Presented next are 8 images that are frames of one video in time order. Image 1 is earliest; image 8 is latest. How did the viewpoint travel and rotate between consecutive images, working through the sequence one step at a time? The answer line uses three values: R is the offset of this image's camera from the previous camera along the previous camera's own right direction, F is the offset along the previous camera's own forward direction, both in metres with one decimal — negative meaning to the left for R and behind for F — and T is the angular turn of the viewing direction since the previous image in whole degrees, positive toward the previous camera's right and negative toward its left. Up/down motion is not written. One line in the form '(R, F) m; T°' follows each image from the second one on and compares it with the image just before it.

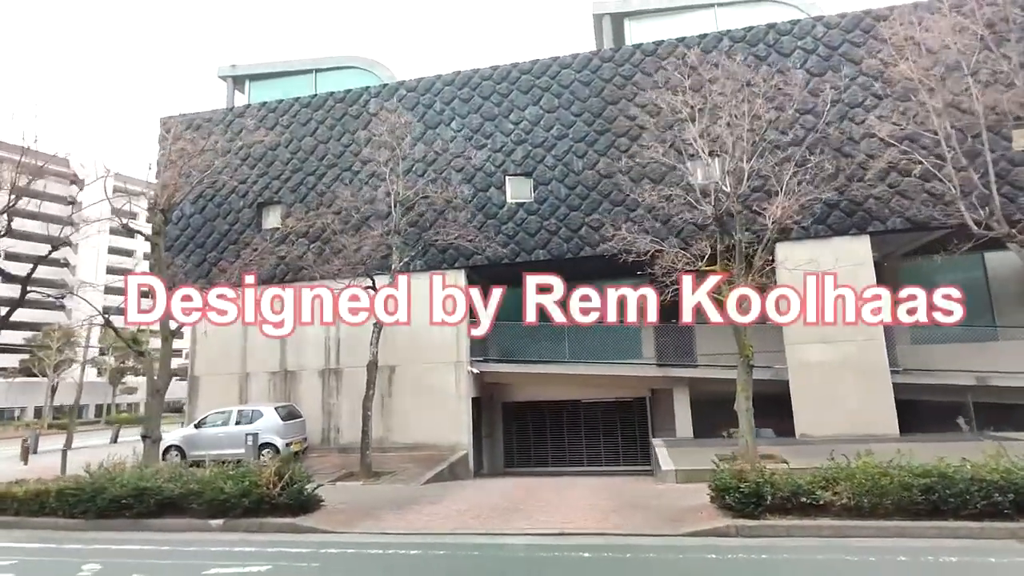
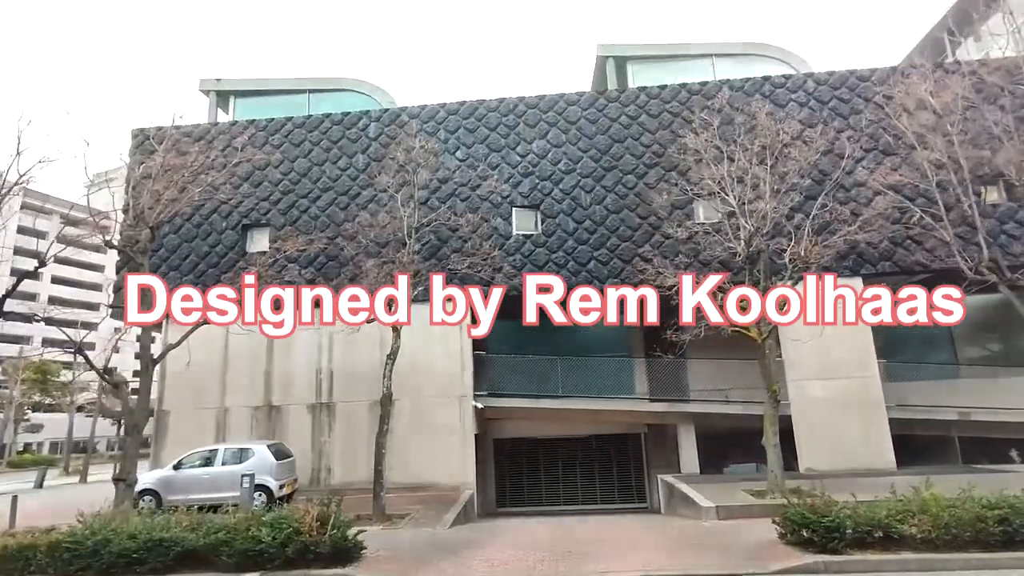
(-2.3, +0.4) m; +7°
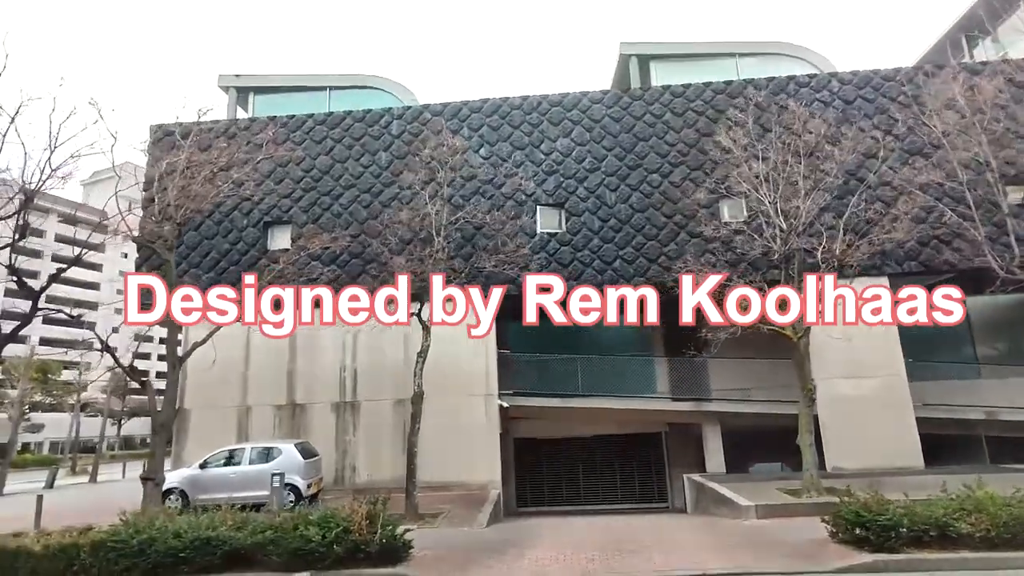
(-0.9, +0.1) m; 0°
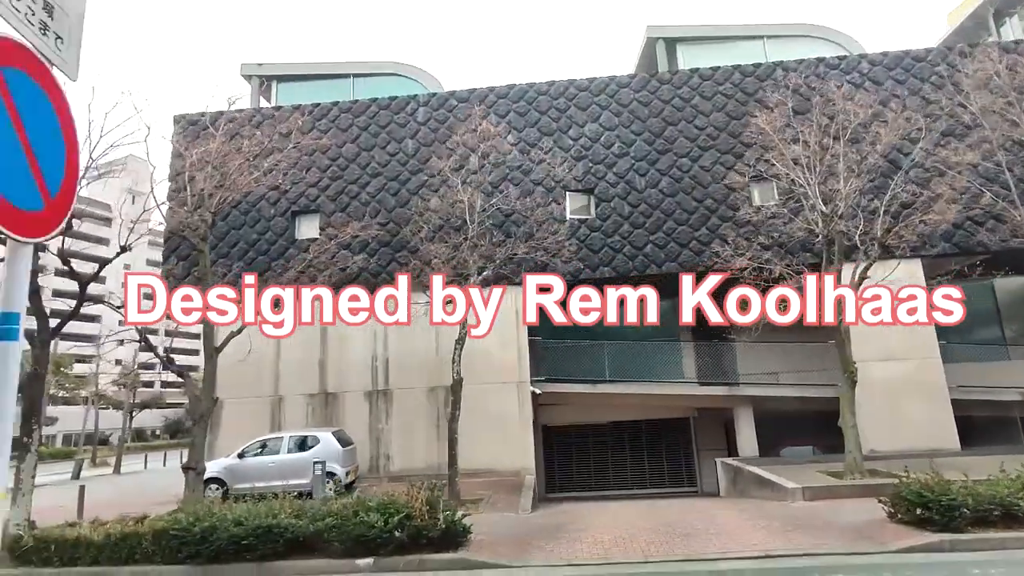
(-0.9, 0.0) m; 0°
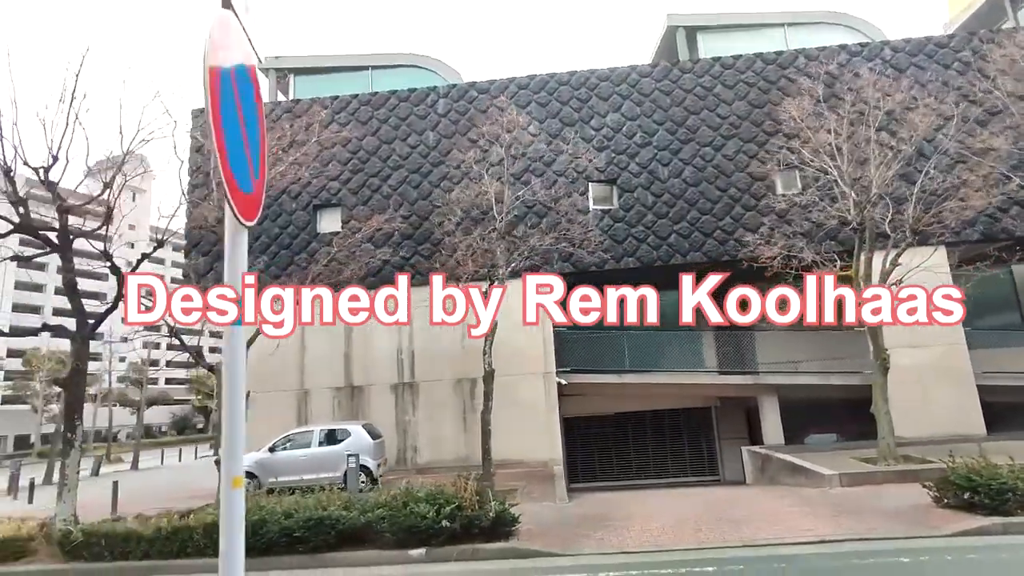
(-0.8, 0.0) m; 0°
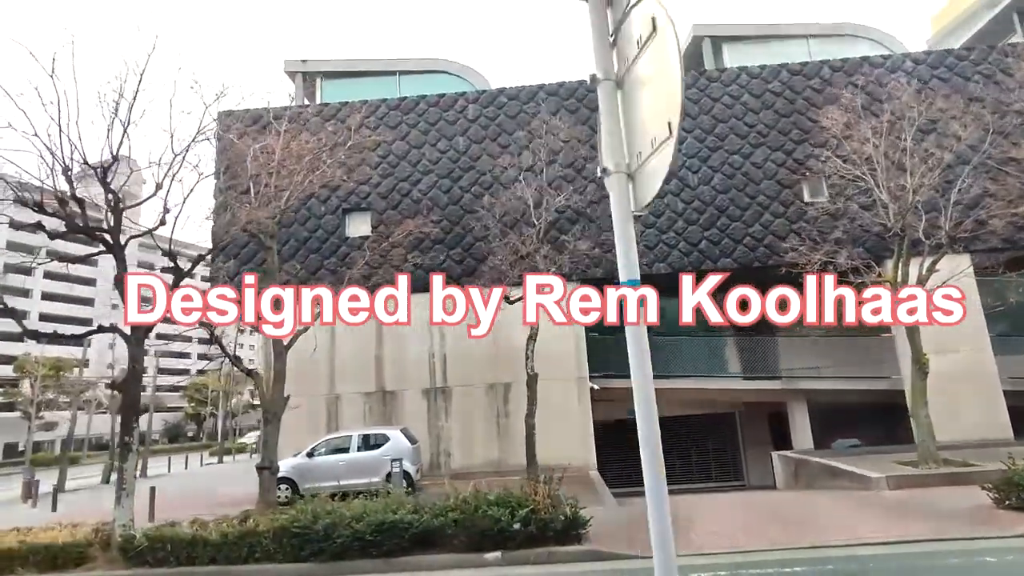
(-1.4, 0.0) m; +1°
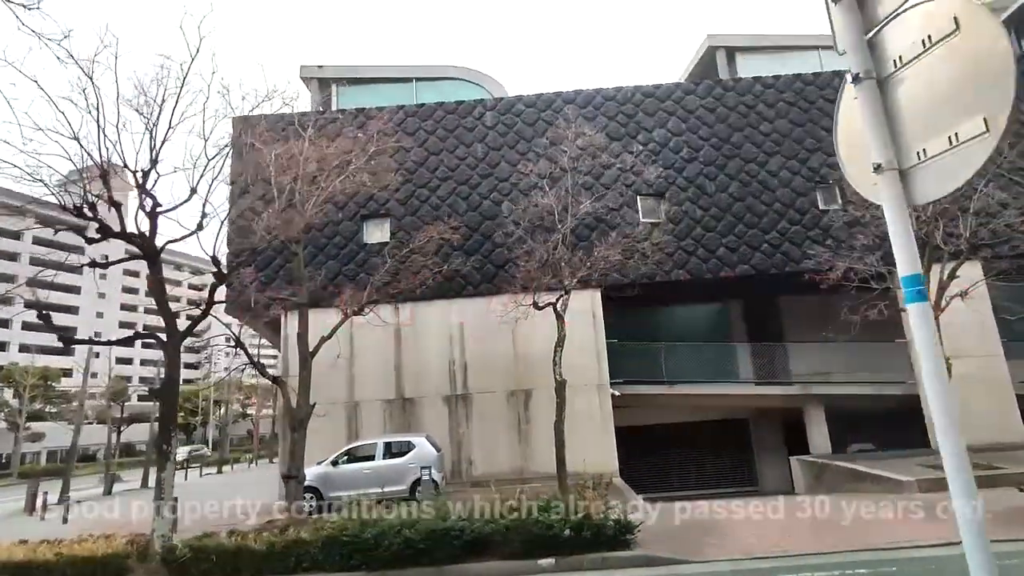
(-1.0, 0.0) m; +1°
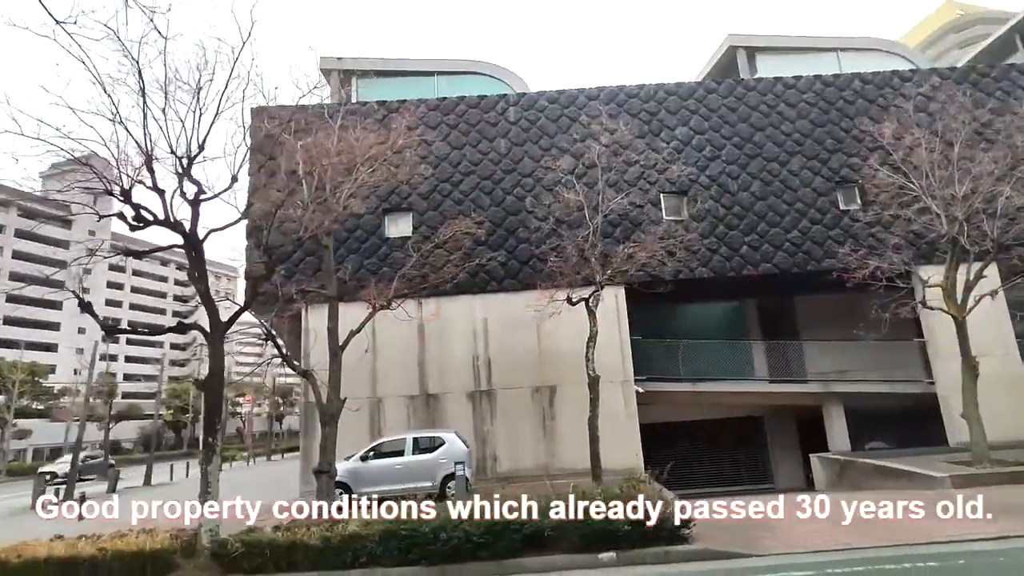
(-1.2, +0.1) m; +1°
